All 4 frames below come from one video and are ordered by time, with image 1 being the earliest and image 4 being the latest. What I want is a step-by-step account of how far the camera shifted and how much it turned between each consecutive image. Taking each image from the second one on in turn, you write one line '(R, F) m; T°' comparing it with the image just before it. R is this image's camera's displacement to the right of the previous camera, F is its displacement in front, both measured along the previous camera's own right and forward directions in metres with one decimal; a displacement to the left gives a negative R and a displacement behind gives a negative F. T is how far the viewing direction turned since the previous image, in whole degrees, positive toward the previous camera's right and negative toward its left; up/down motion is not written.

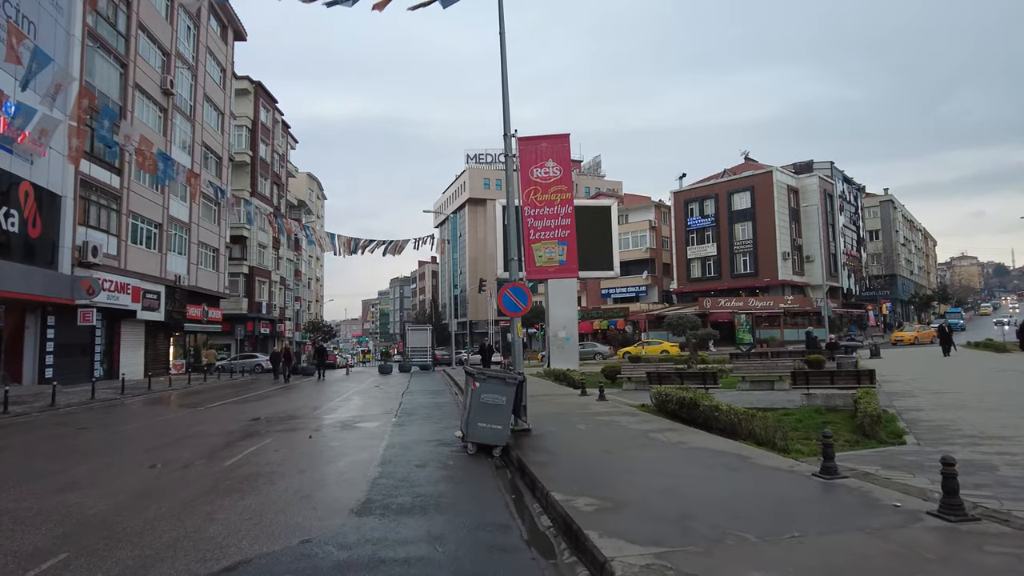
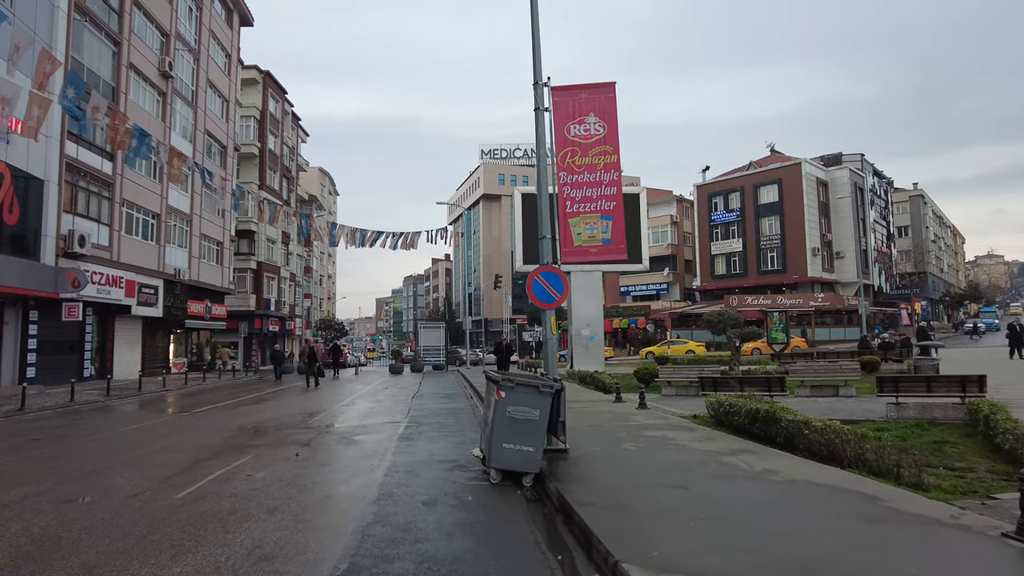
(-0.3, +2.2) m; -1°
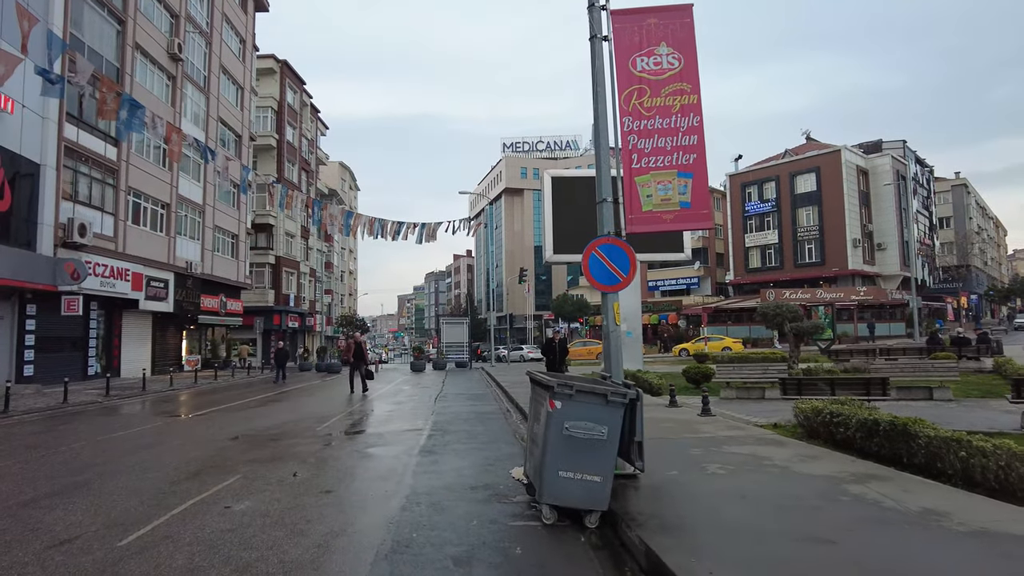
(-0.3, +2.0) m; -2°
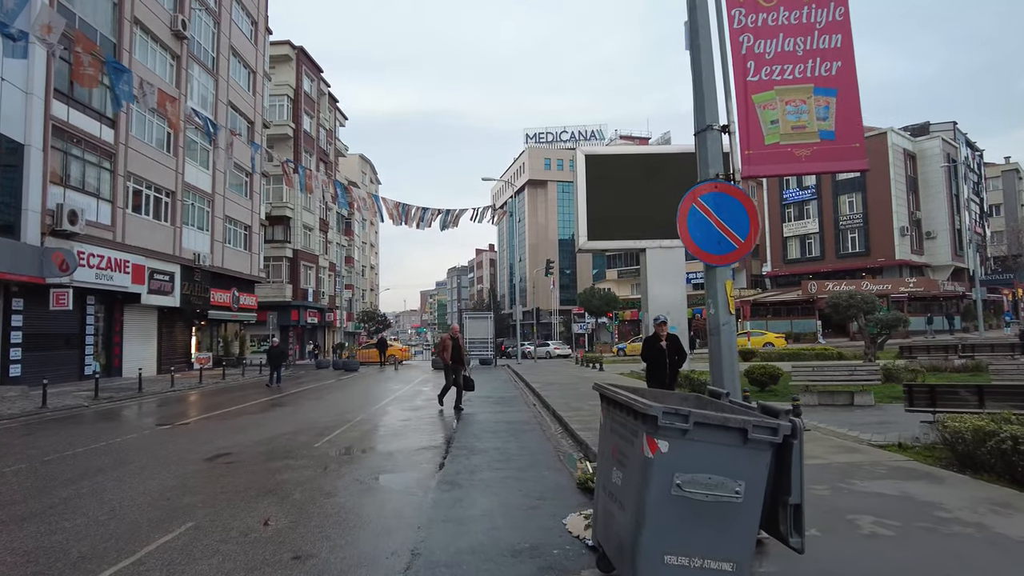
(-0.3, +2.3) m; -2°
